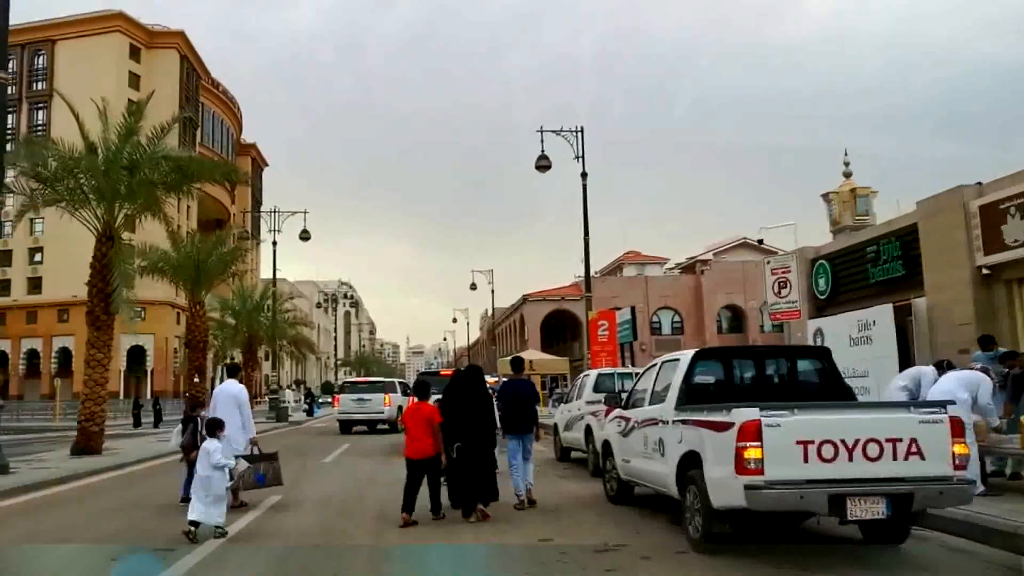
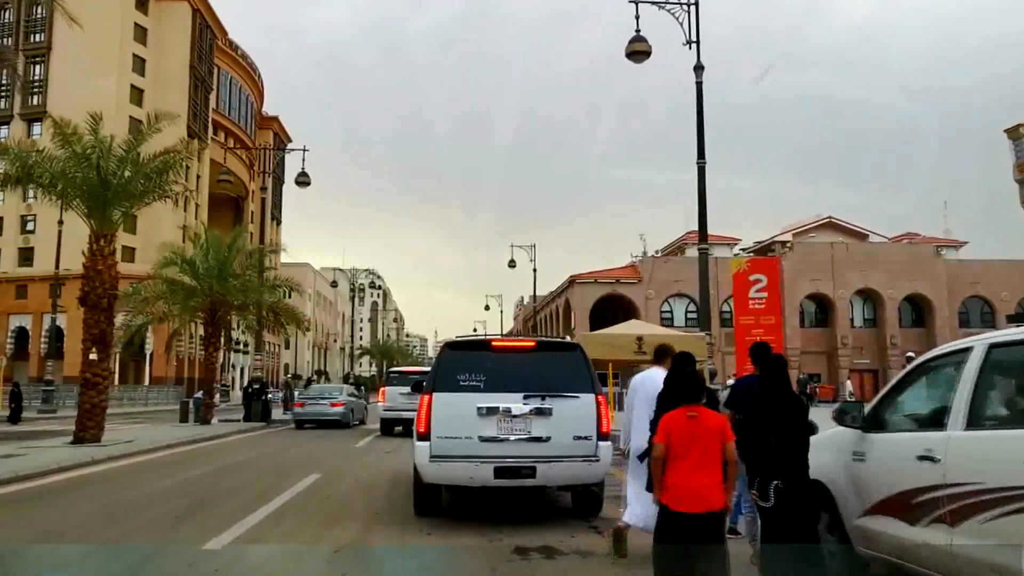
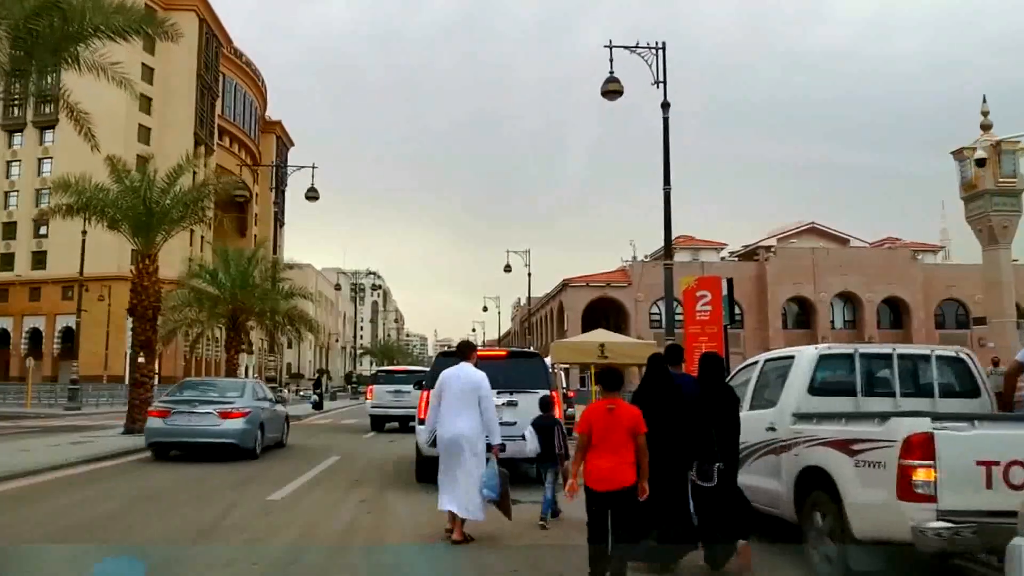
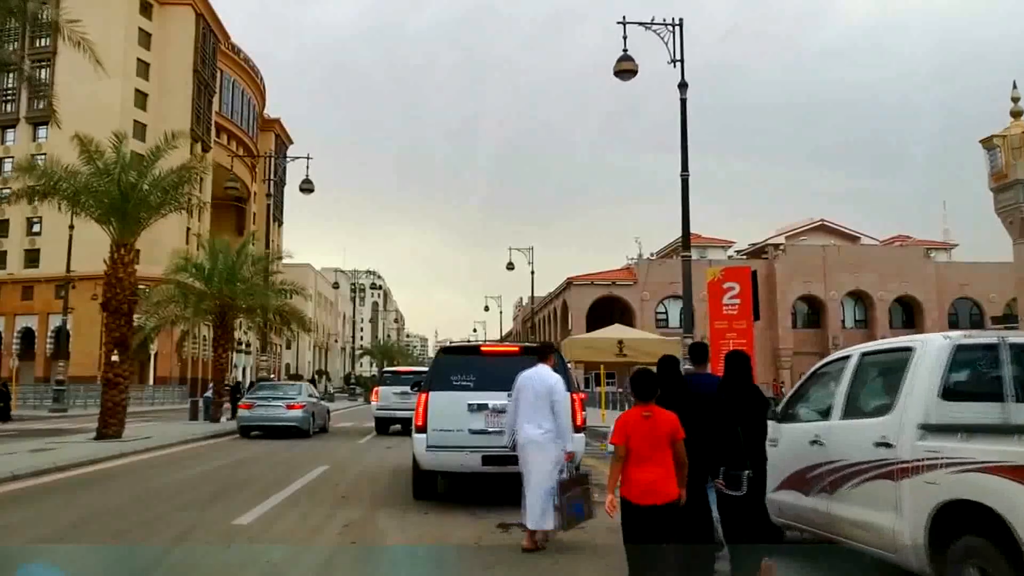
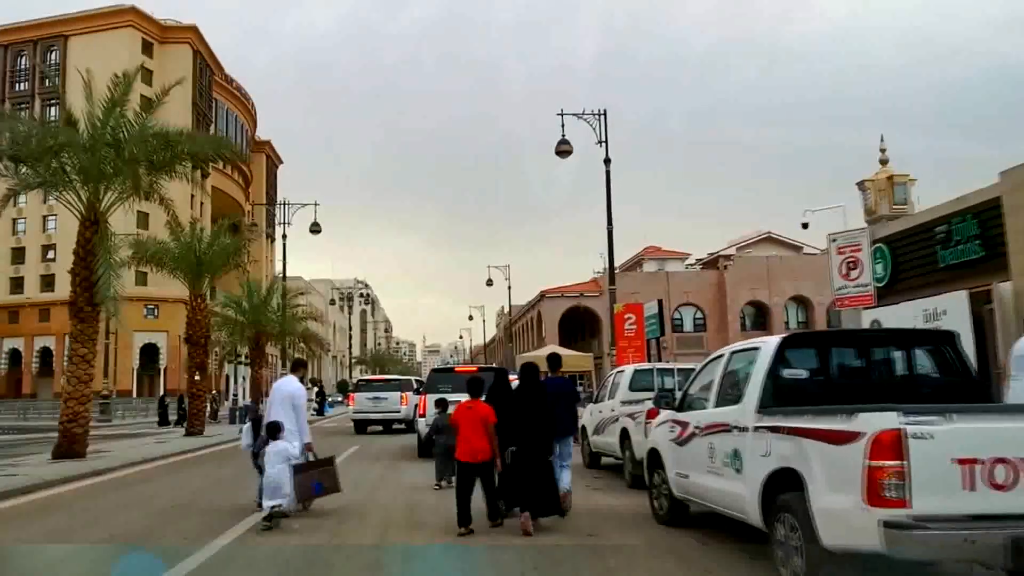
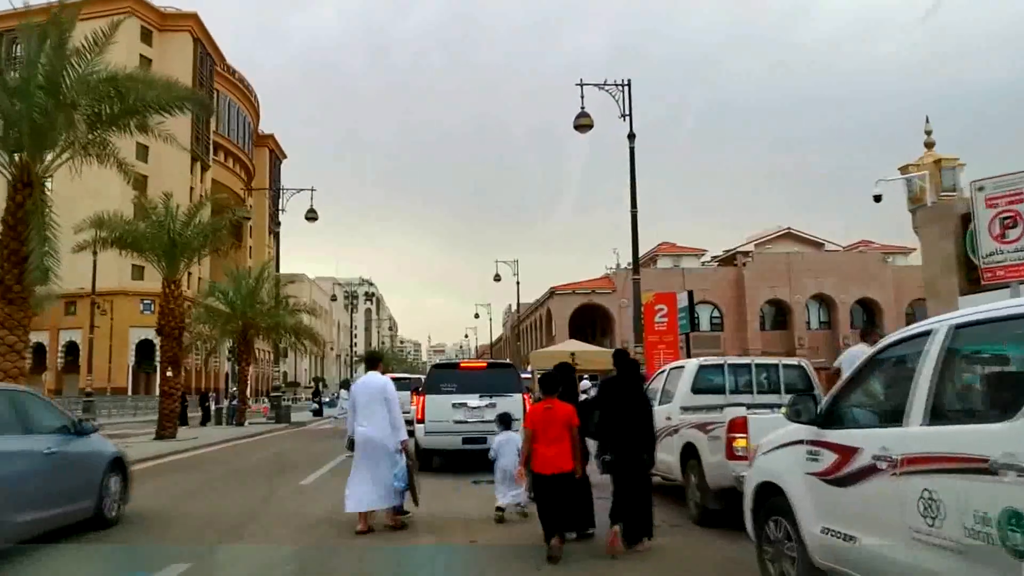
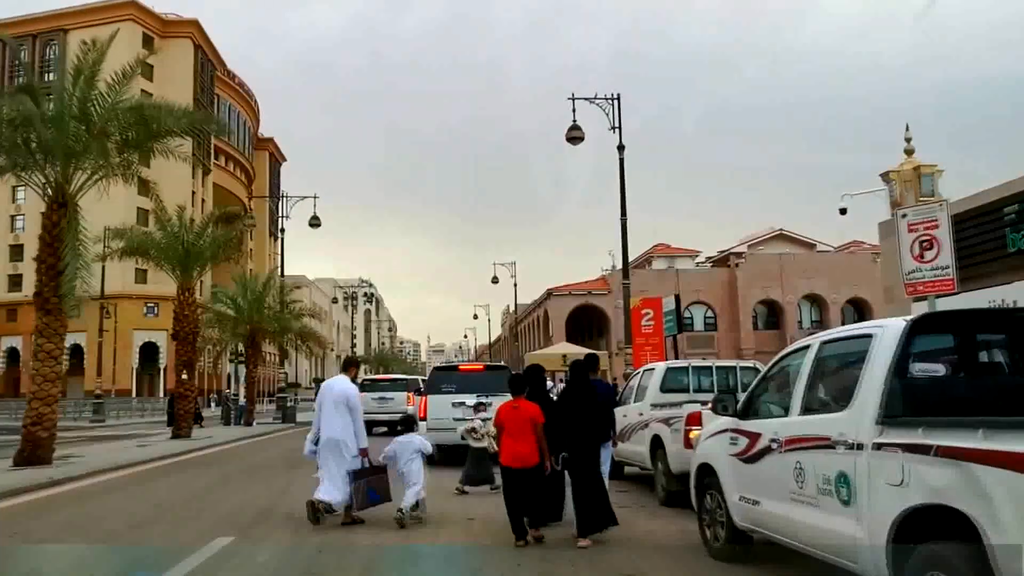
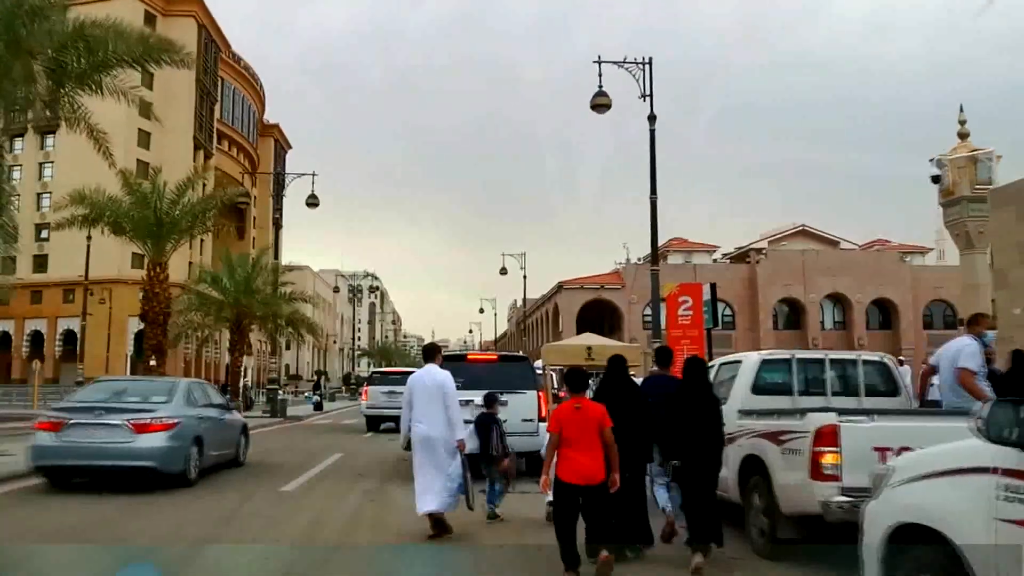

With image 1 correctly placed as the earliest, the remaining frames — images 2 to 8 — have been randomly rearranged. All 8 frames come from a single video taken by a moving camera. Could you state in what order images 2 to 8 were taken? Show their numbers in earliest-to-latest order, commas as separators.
5, 7, 6, 8, 3, 4, 2
